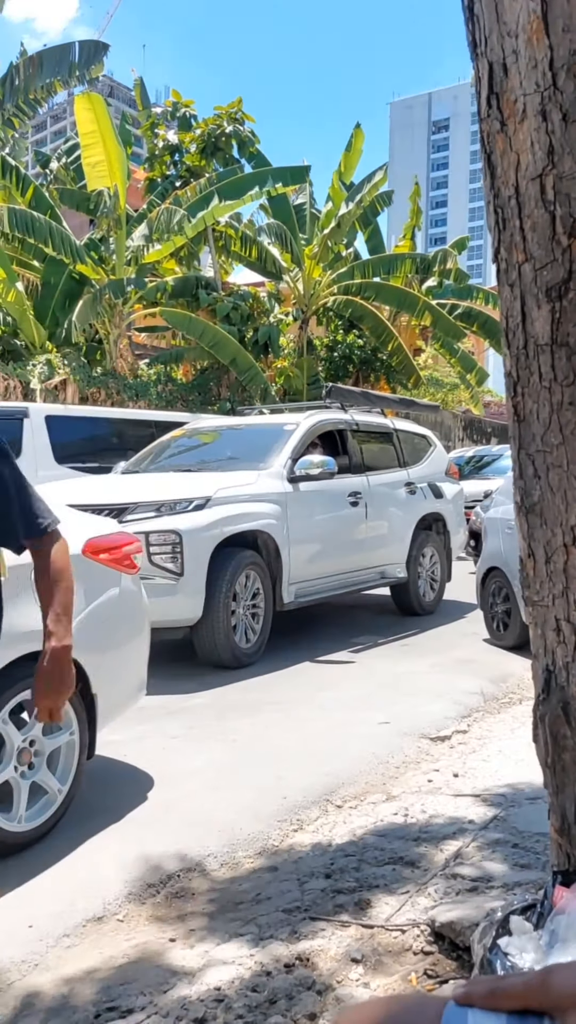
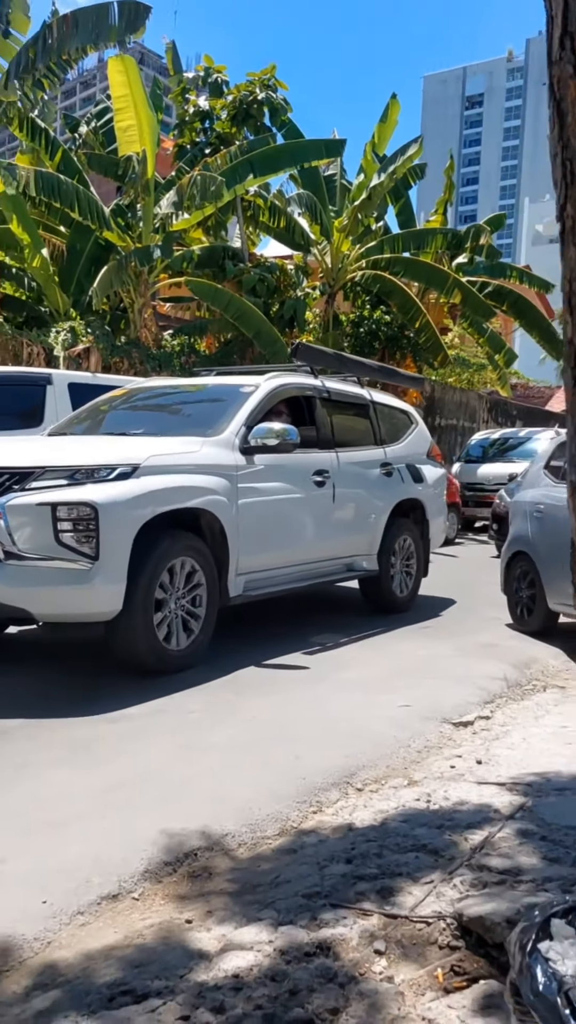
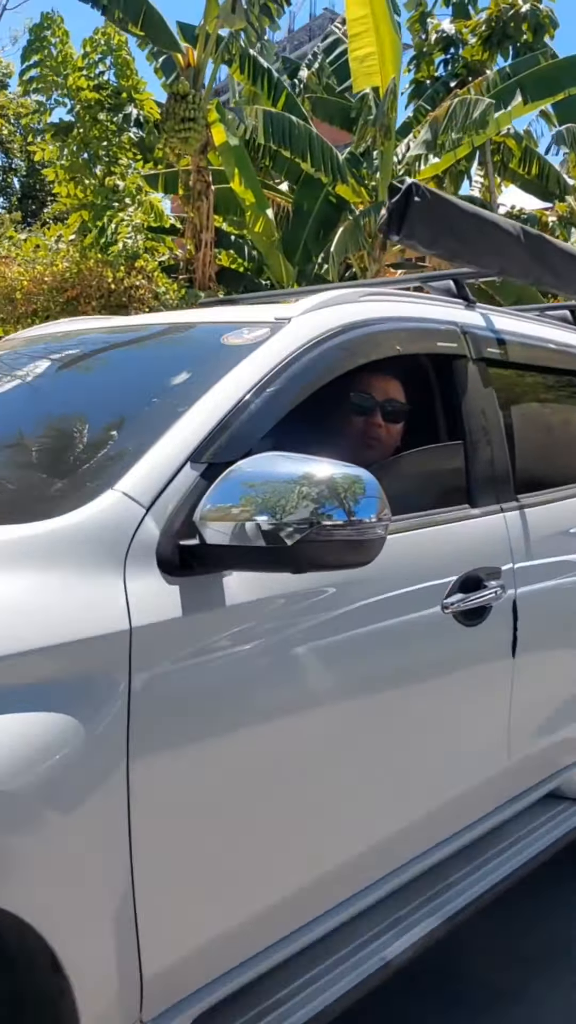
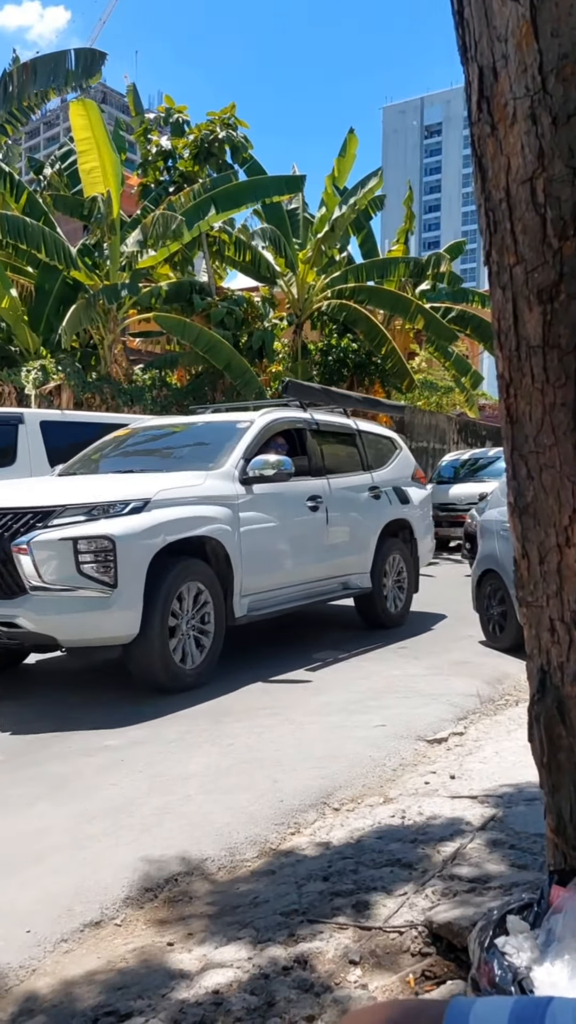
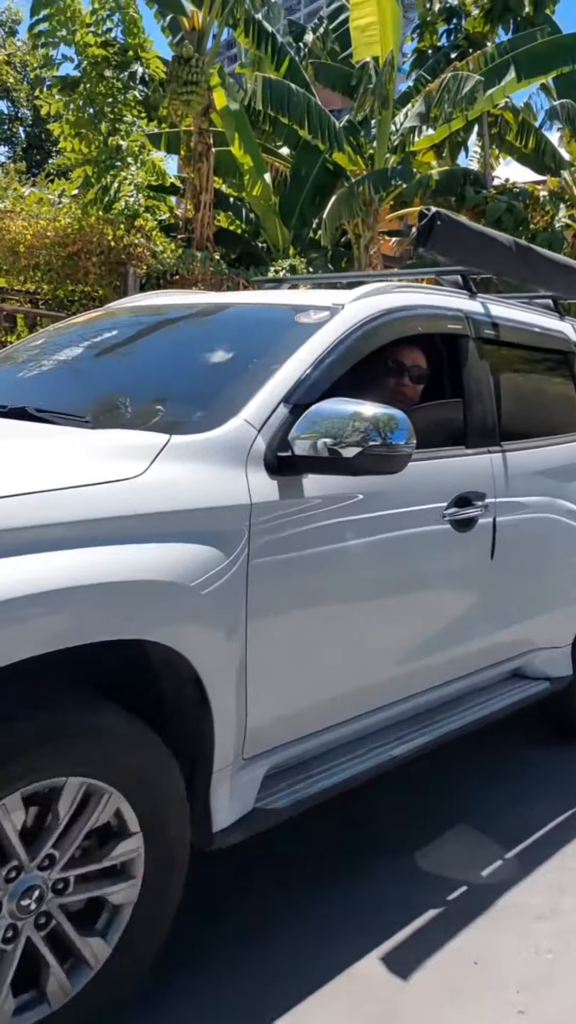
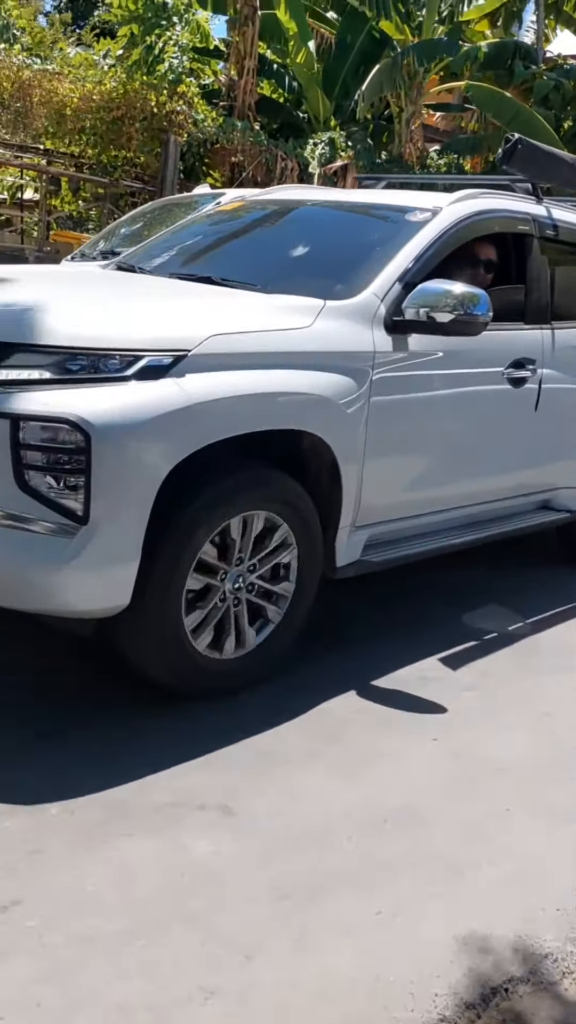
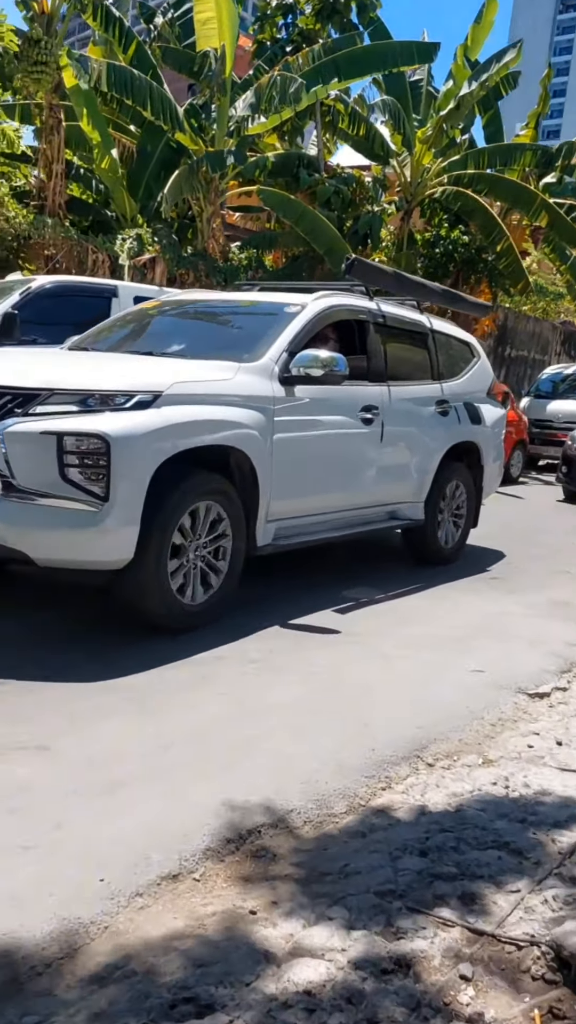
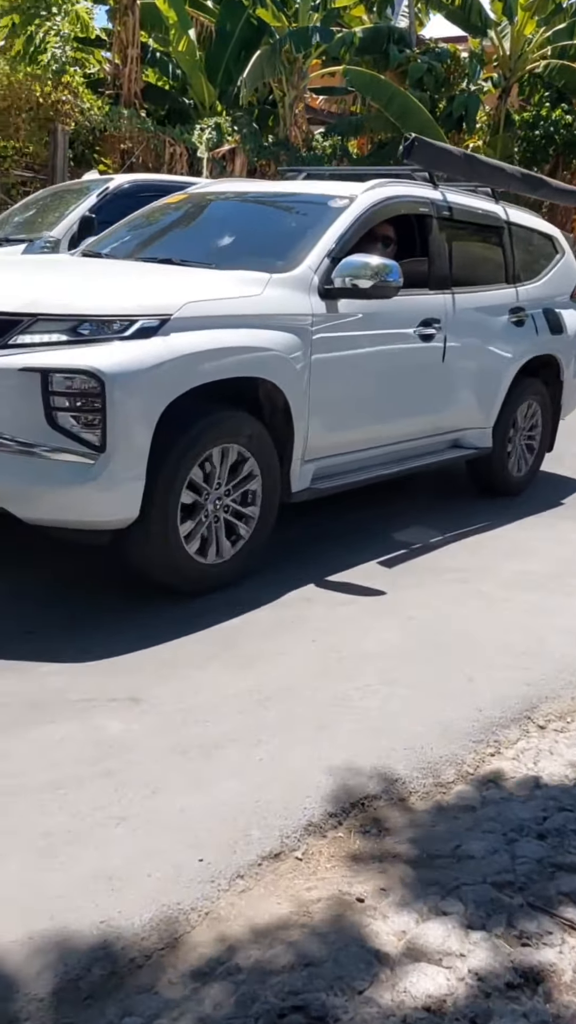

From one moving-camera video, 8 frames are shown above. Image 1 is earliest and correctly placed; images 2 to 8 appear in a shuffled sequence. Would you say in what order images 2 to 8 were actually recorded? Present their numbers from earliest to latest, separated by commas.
4, 2, 7, 8, 6, 5, 3
